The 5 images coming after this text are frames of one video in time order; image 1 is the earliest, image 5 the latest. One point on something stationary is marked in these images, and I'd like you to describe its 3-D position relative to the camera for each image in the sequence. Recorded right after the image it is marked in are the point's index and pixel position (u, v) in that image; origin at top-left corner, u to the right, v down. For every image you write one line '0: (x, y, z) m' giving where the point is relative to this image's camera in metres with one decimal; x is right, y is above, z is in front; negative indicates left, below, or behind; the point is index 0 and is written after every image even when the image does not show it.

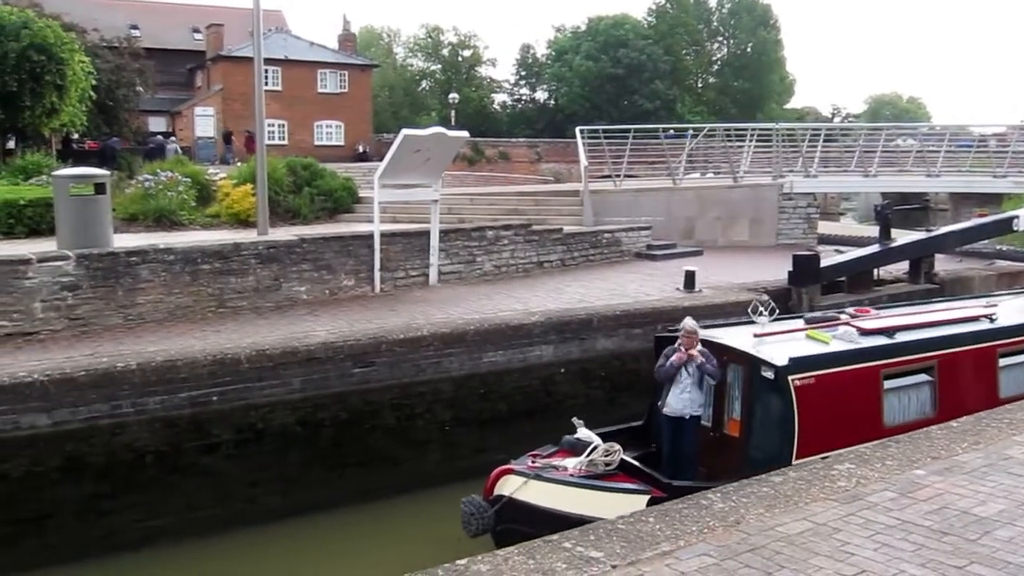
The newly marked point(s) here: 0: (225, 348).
0: (-3.0, -0.6, +10.0) m
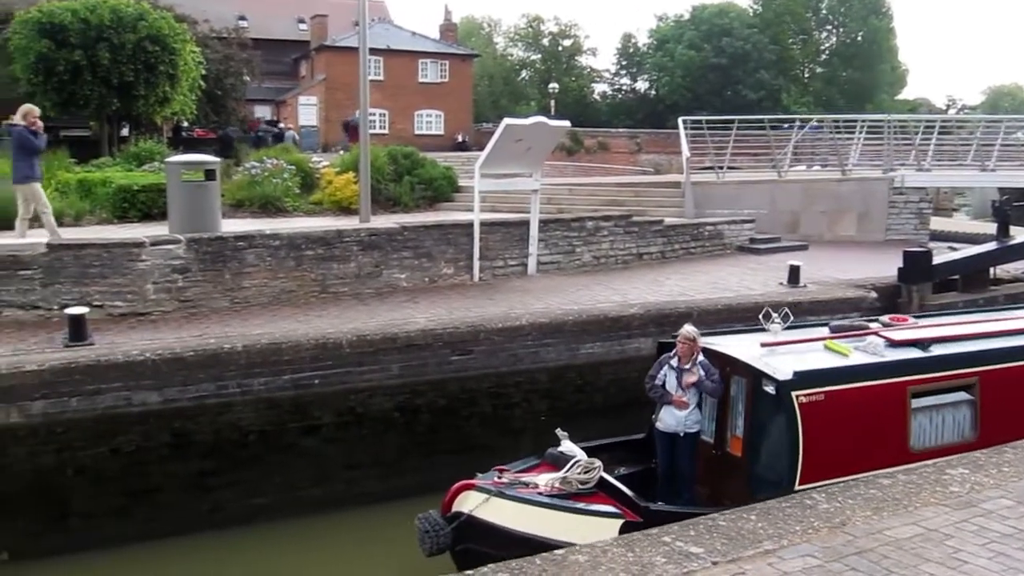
0: (-2.0, -0.5, +10.2) m
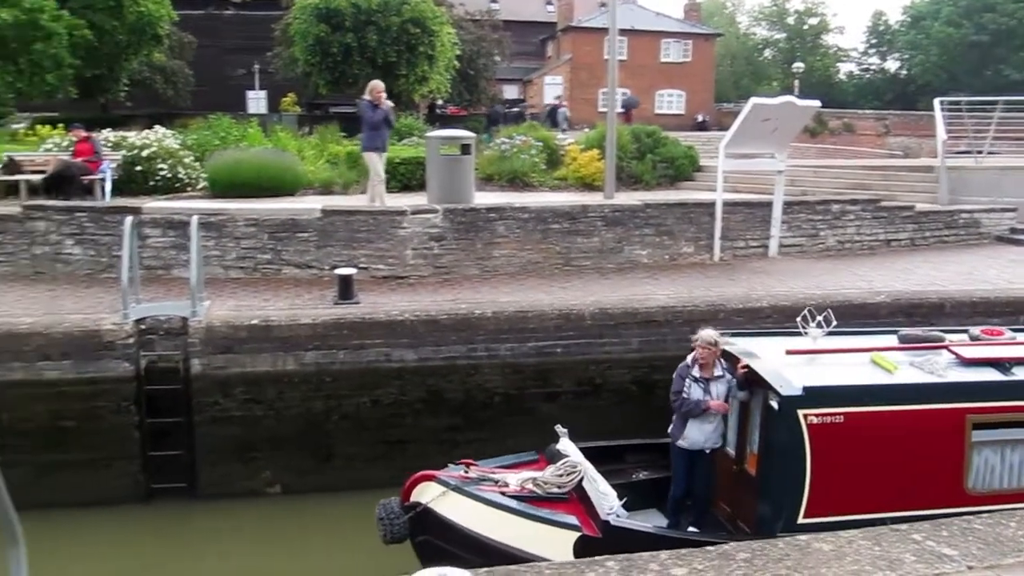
0: (+0.7, -0.2, +10.5) m
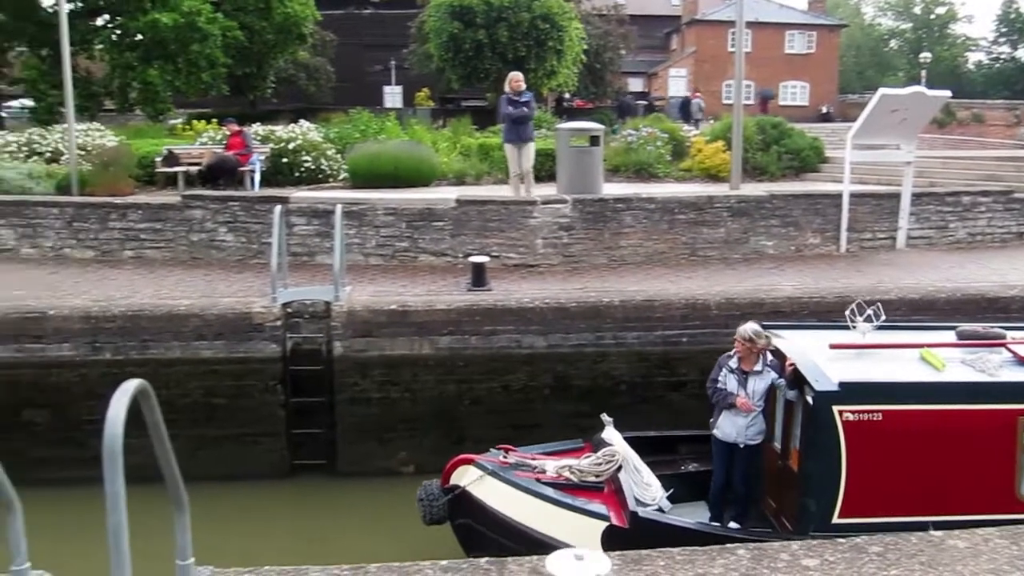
0: (+2.1, -0.1, +10.6) m
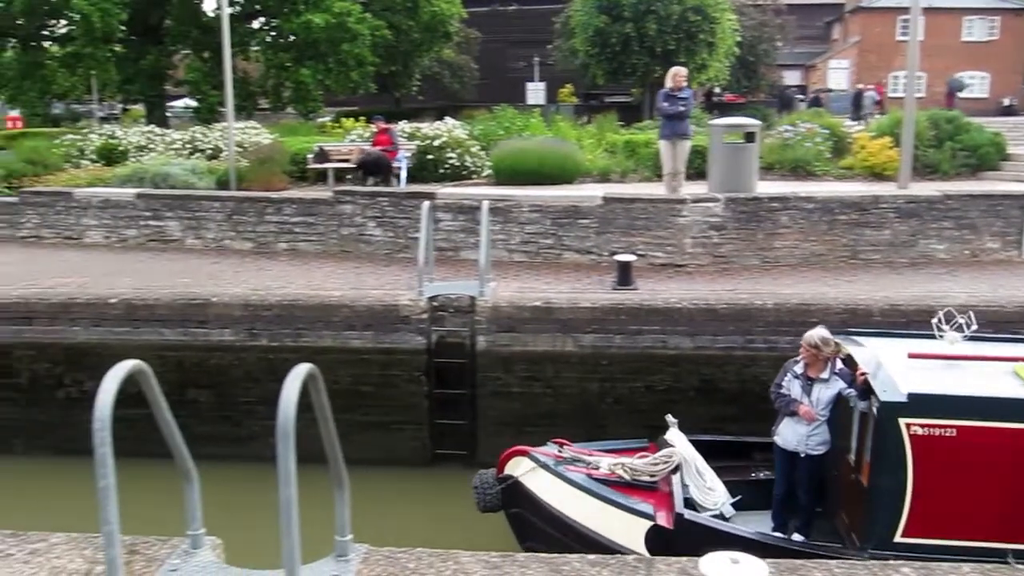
0: (+3.7, -0.1, +10.0) m
